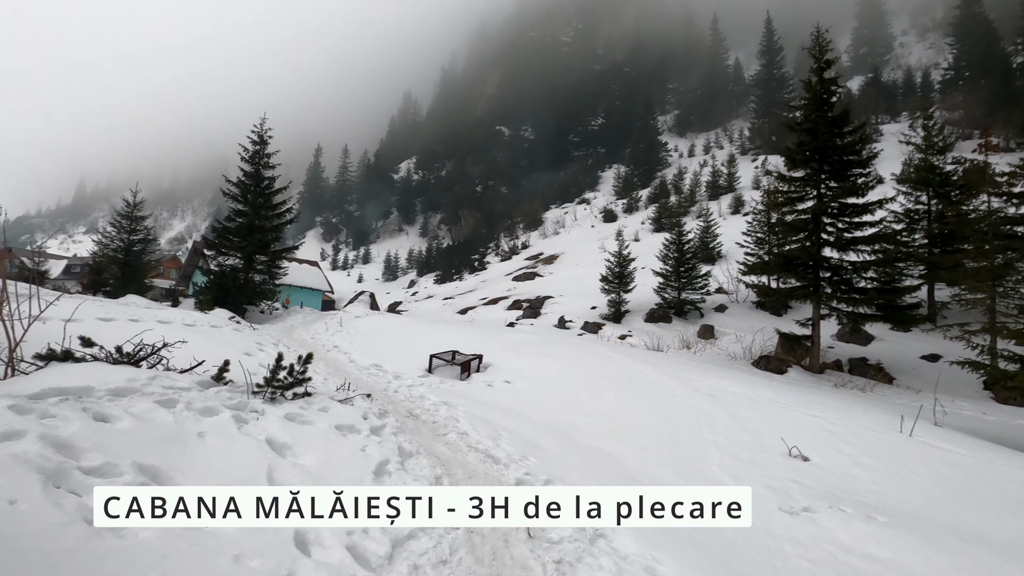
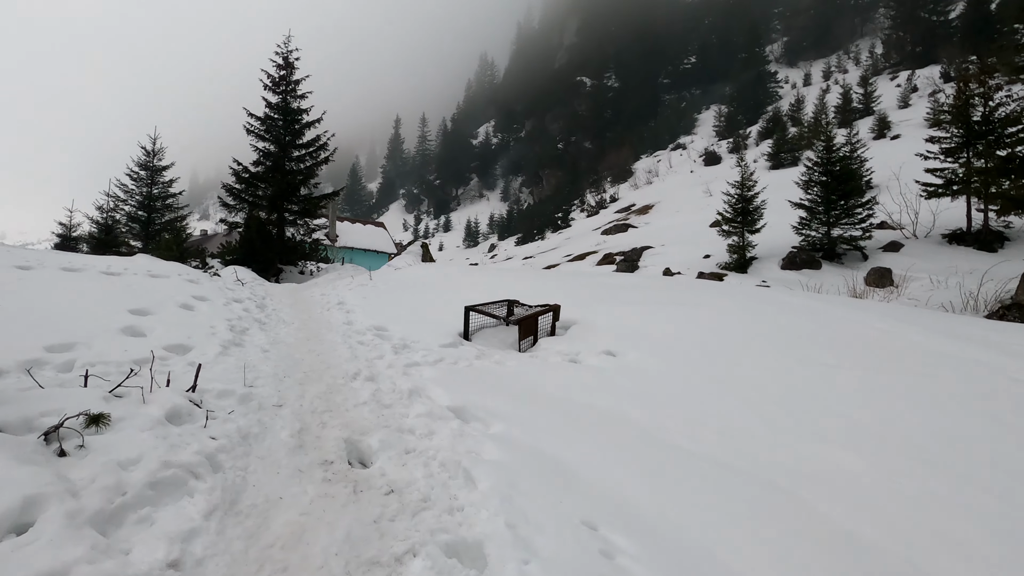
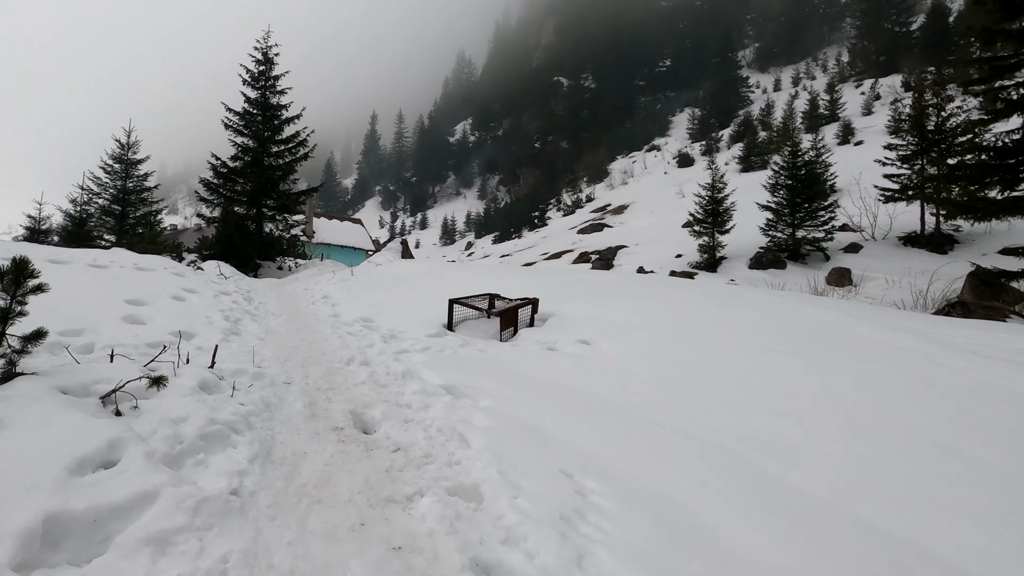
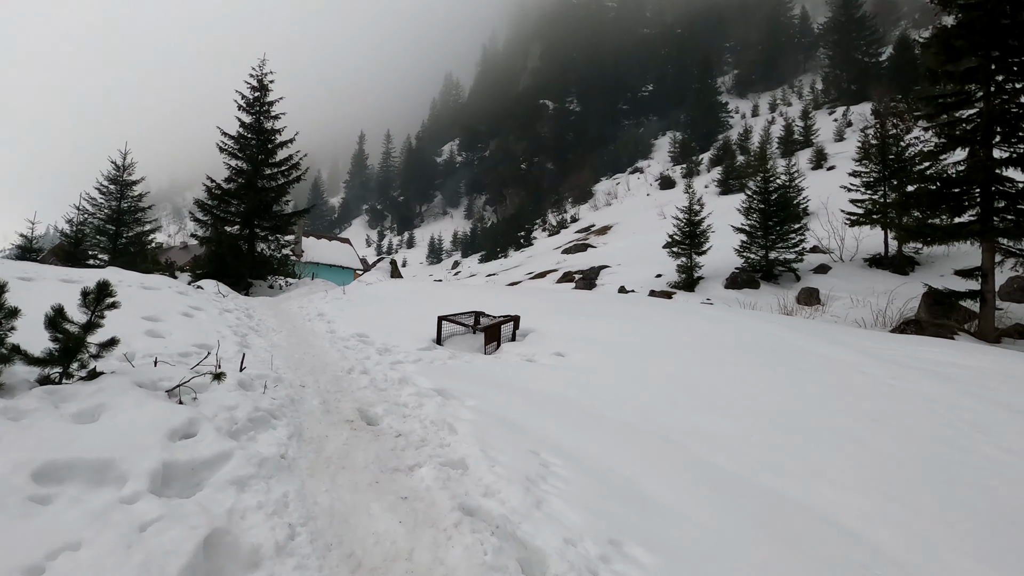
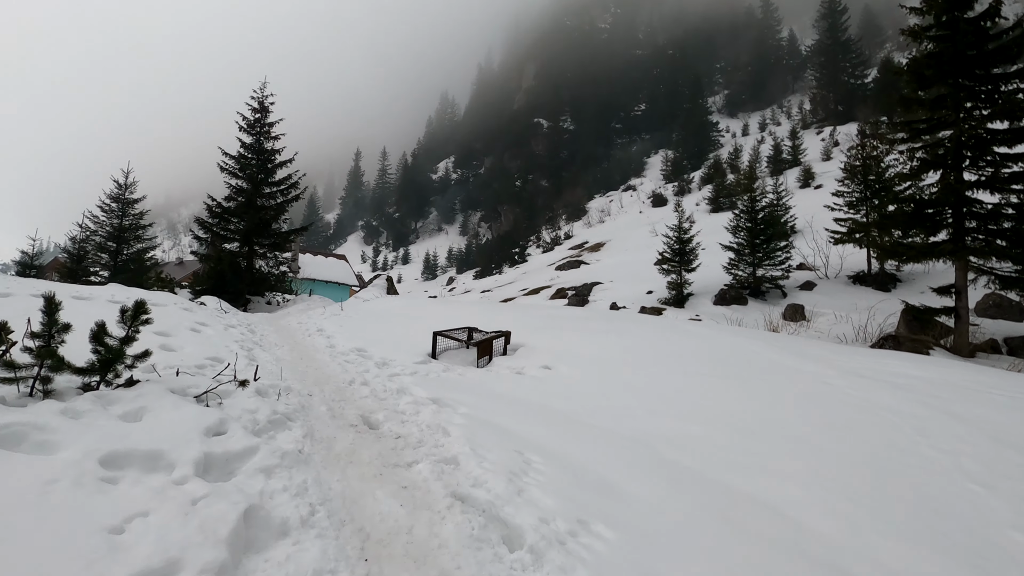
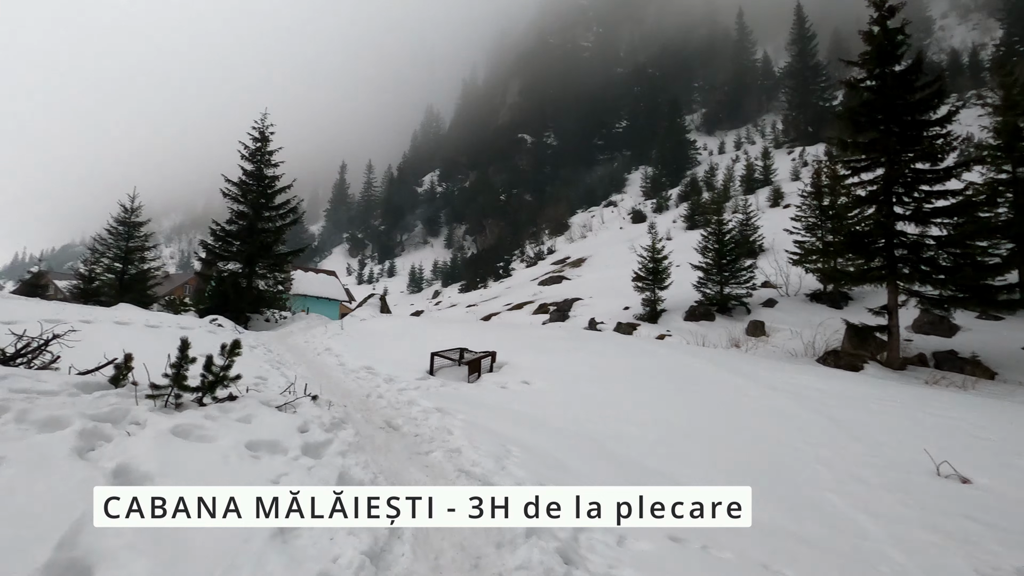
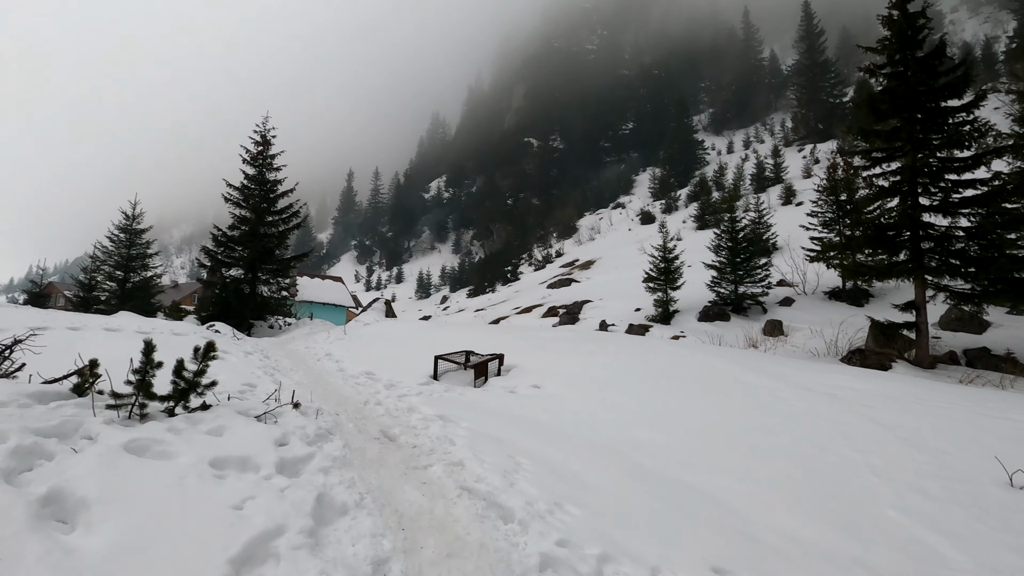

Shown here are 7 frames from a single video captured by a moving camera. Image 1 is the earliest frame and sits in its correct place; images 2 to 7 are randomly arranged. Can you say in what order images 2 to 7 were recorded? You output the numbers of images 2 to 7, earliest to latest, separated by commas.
6, 7, 5, 4, 3, 2
